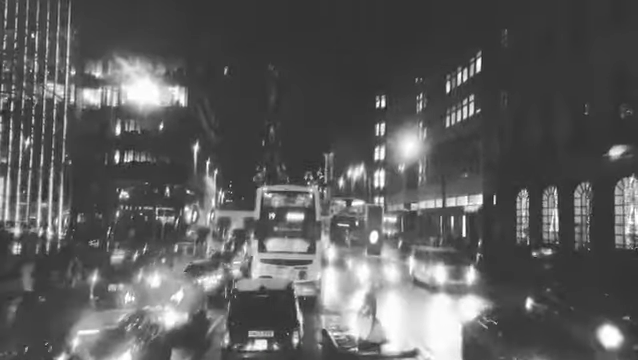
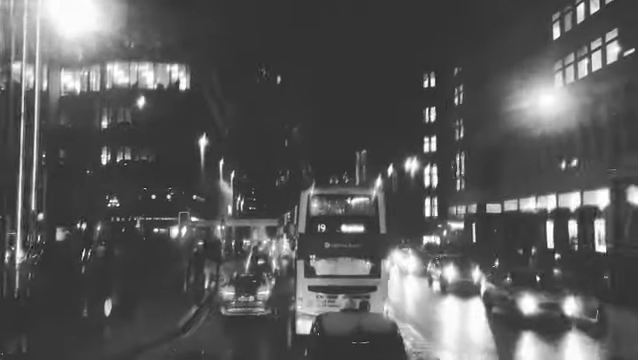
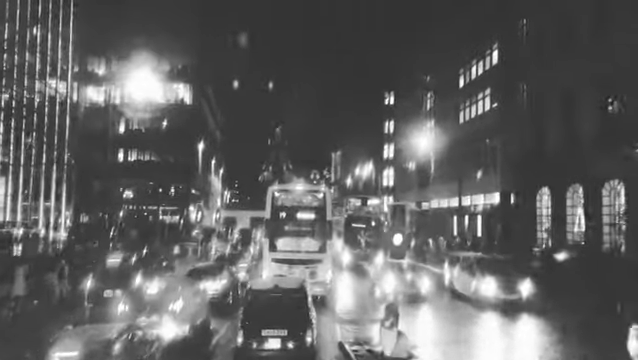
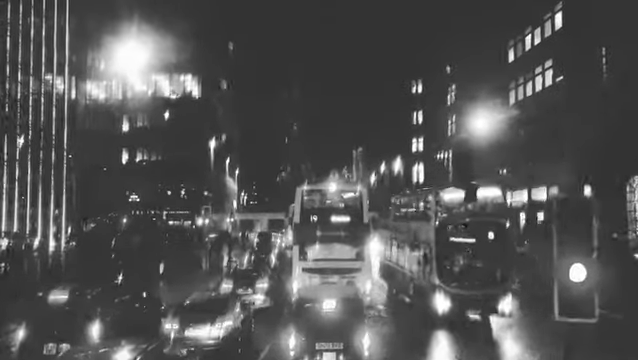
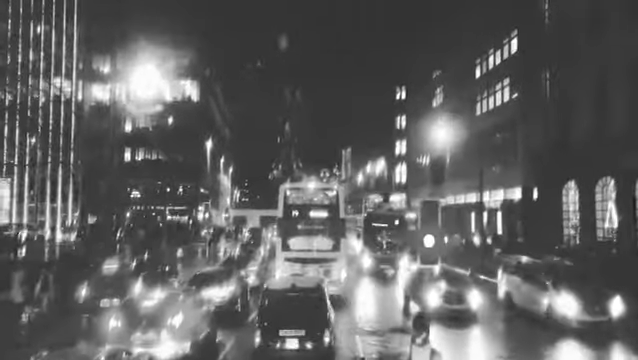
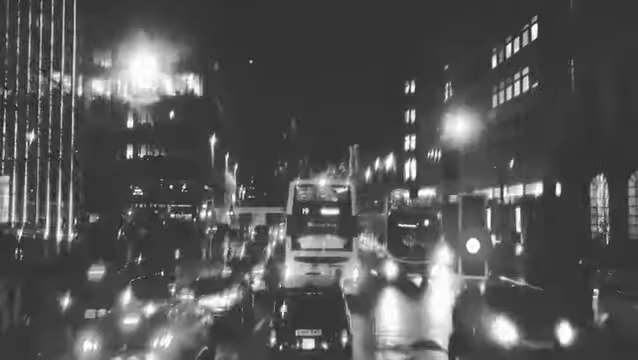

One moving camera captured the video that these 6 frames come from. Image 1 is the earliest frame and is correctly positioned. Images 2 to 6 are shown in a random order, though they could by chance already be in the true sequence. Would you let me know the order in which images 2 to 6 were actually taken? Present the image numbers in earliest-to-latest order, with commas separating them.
3, 5, 6, 4, 2
